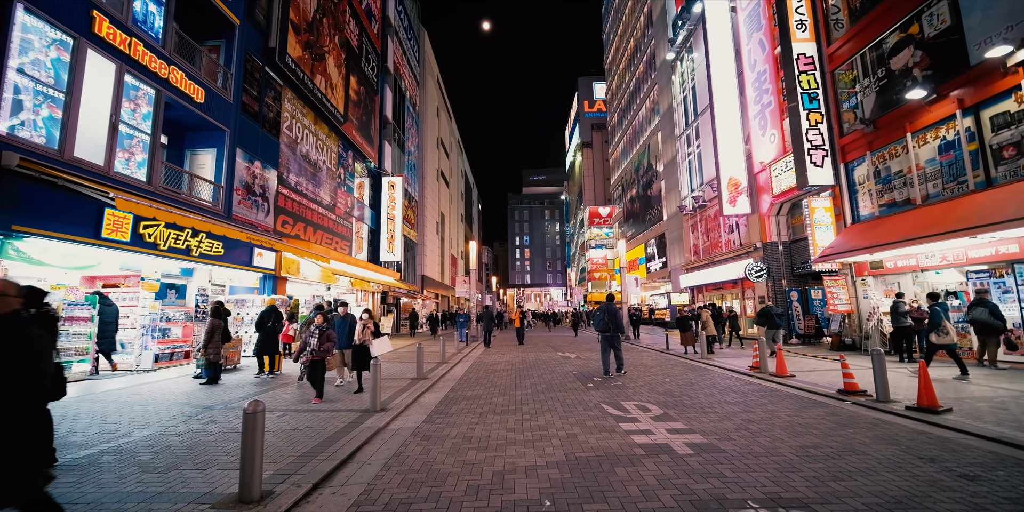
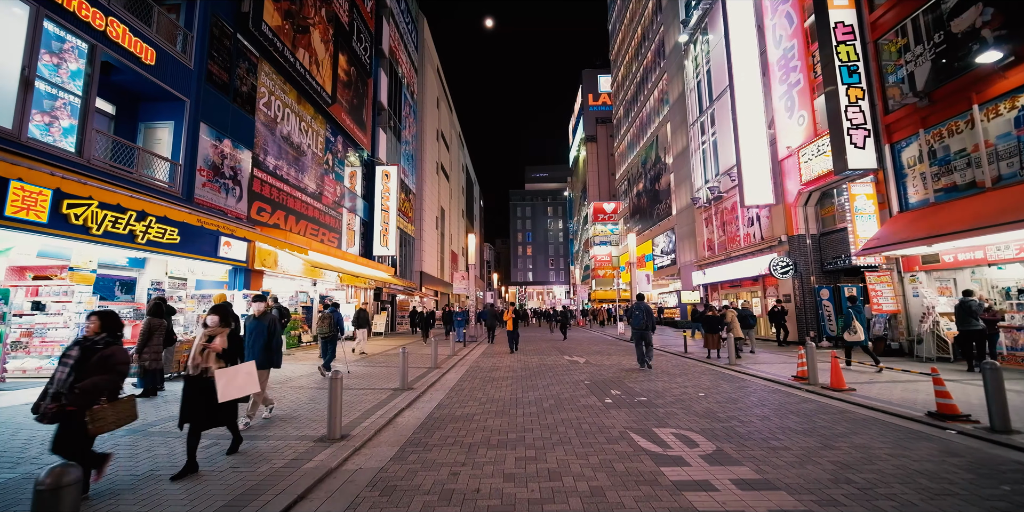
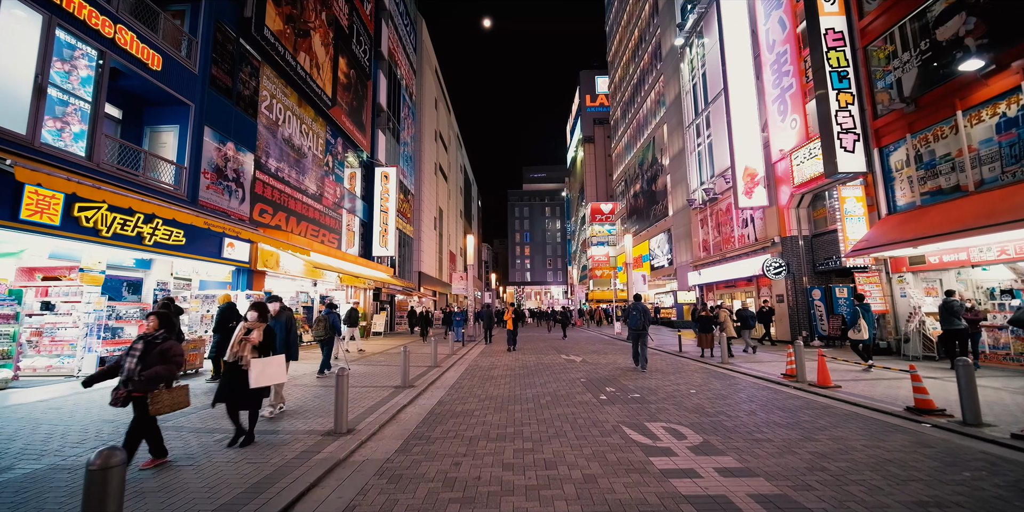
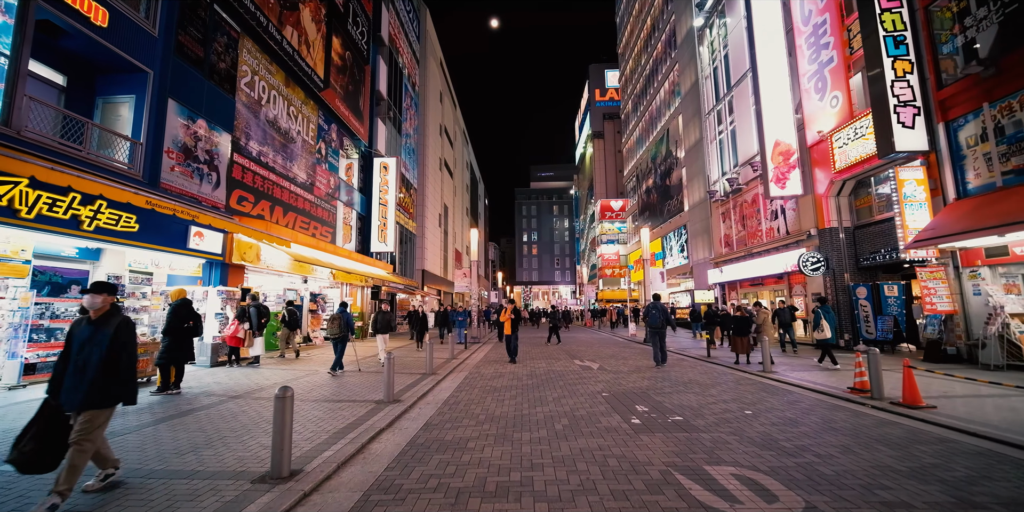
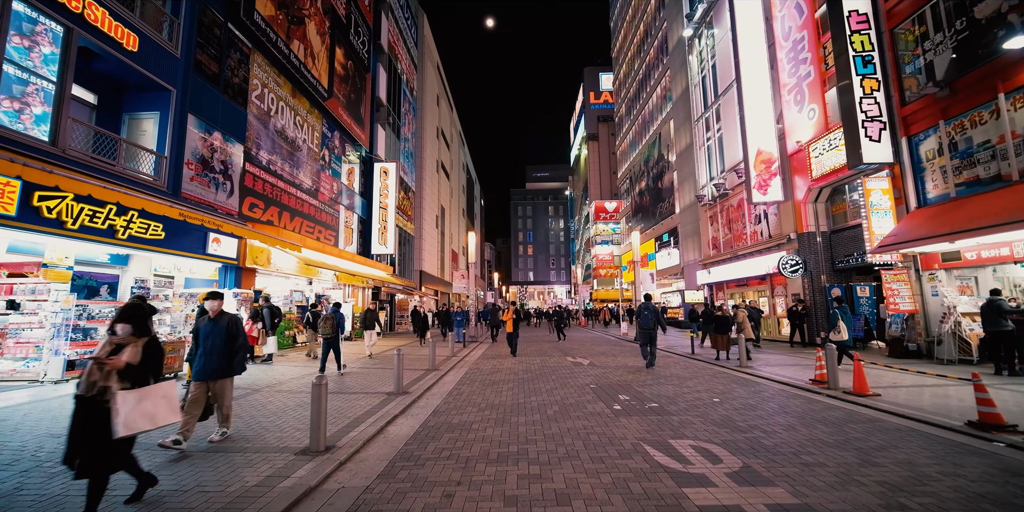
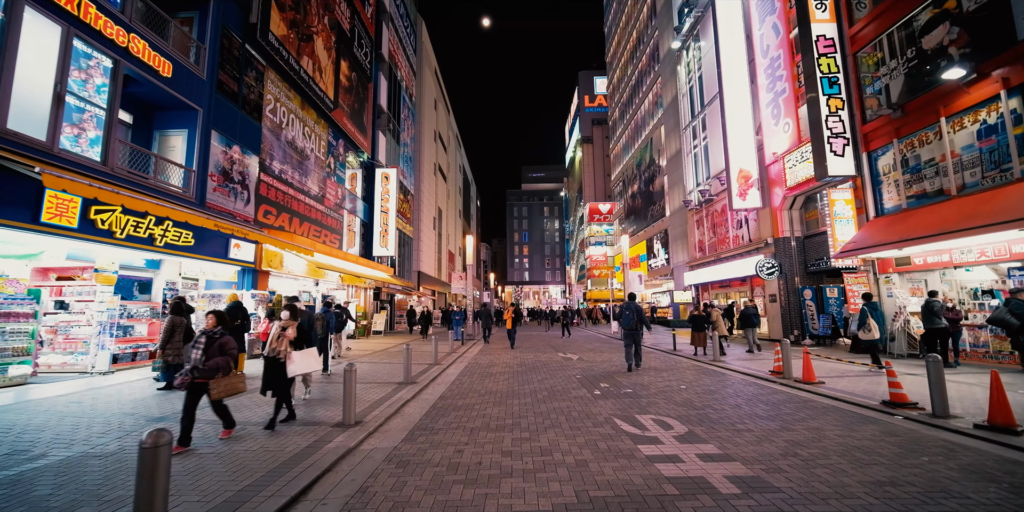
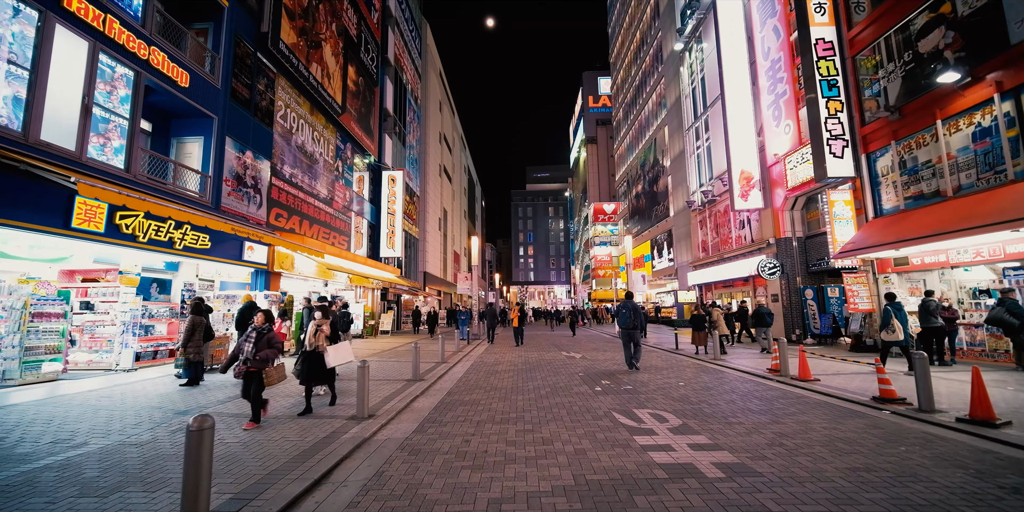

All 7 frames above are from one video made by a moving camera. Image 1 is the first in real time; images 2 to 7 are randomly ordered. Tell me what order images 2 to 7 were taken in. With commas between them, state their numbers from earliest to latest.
7, 6, 3, 2, 5, 4
